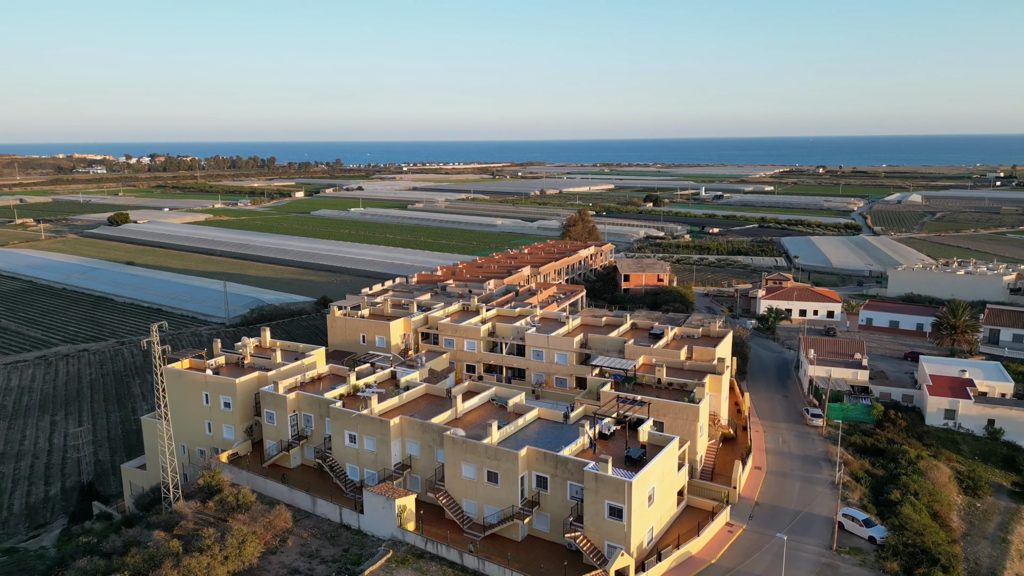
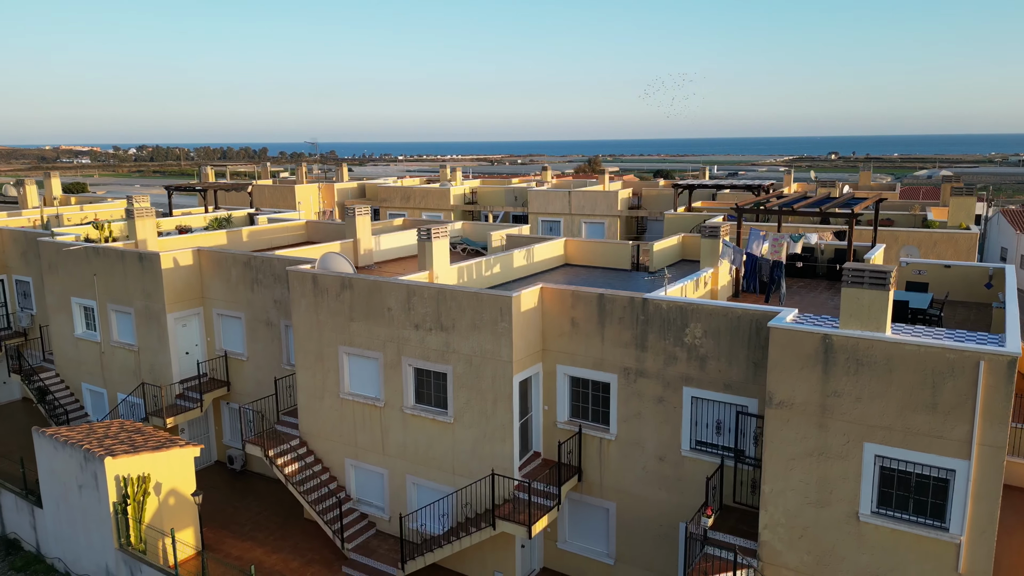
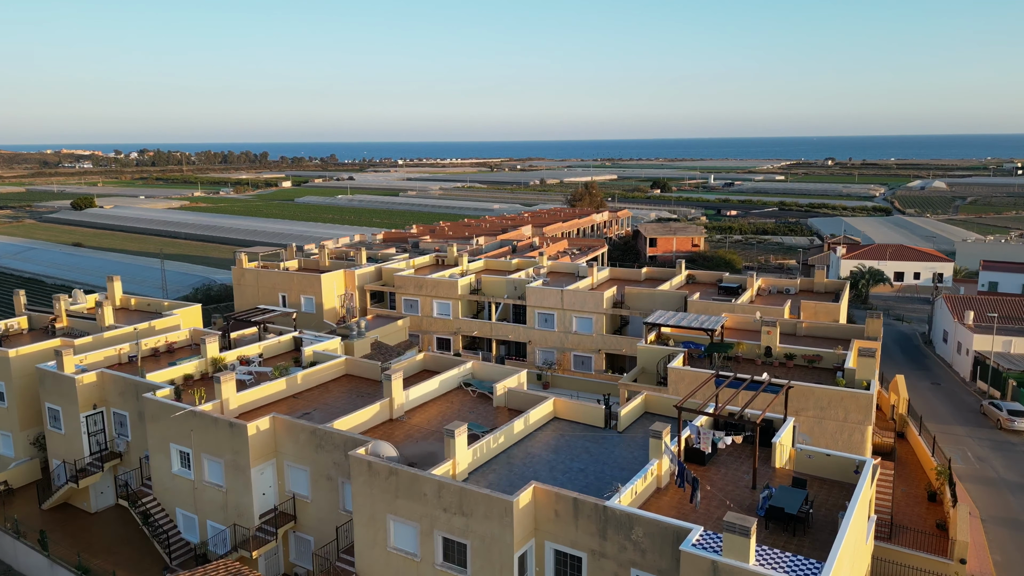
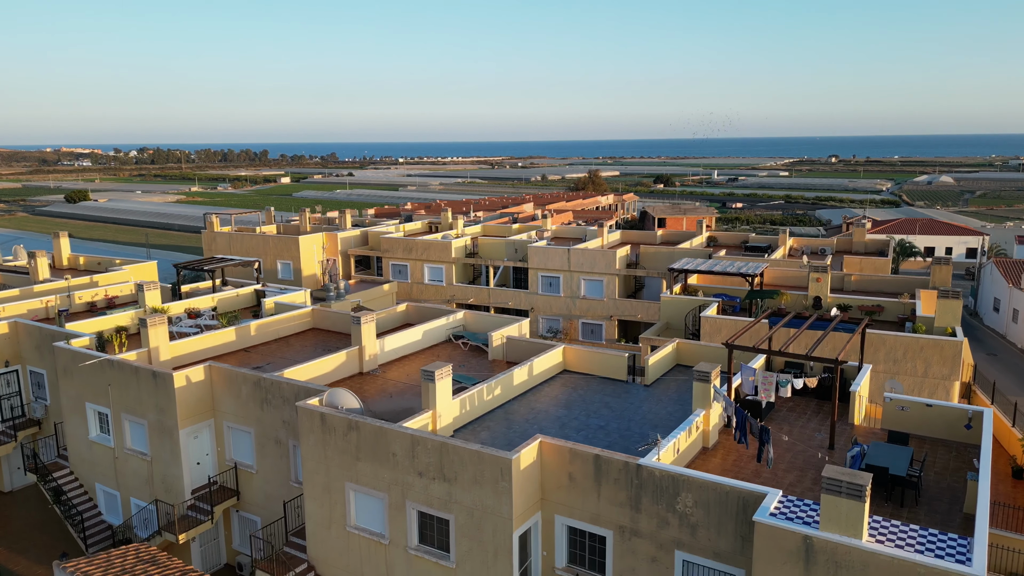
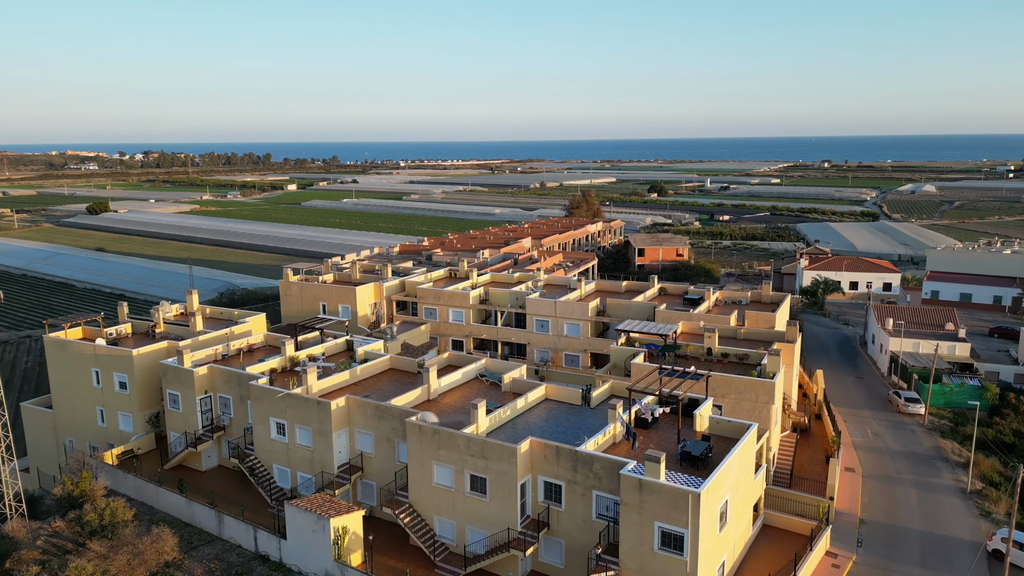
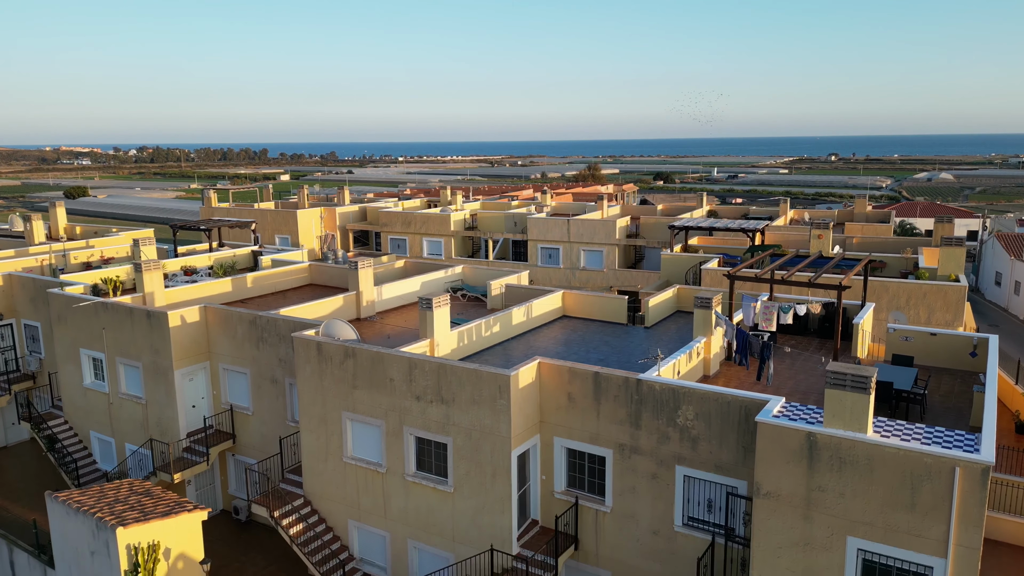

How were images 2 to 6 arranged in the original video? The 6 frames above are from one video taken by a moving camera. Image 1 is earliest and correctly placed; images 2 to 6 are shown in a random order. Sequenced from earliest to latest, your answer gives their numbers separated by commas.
5, 3, 4, 6, 2
